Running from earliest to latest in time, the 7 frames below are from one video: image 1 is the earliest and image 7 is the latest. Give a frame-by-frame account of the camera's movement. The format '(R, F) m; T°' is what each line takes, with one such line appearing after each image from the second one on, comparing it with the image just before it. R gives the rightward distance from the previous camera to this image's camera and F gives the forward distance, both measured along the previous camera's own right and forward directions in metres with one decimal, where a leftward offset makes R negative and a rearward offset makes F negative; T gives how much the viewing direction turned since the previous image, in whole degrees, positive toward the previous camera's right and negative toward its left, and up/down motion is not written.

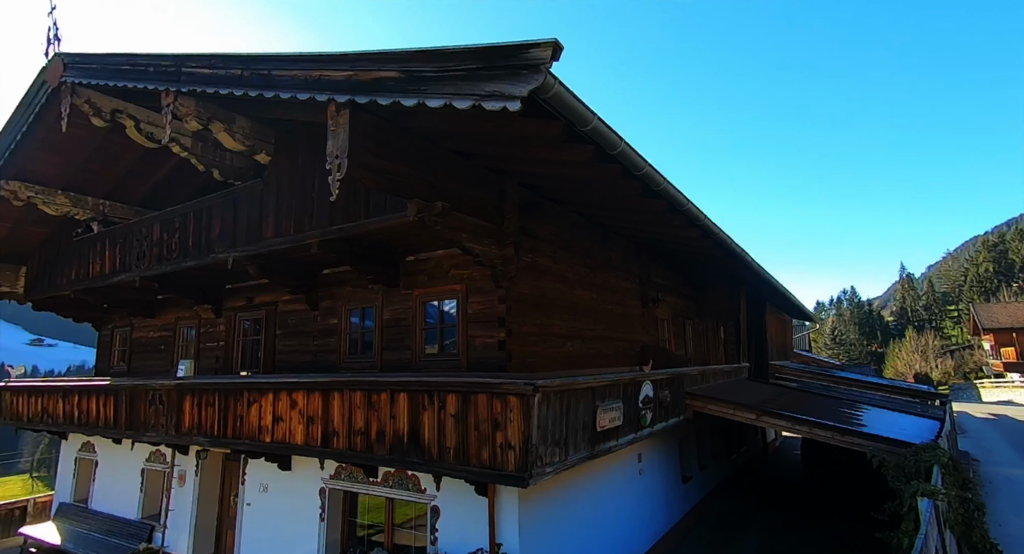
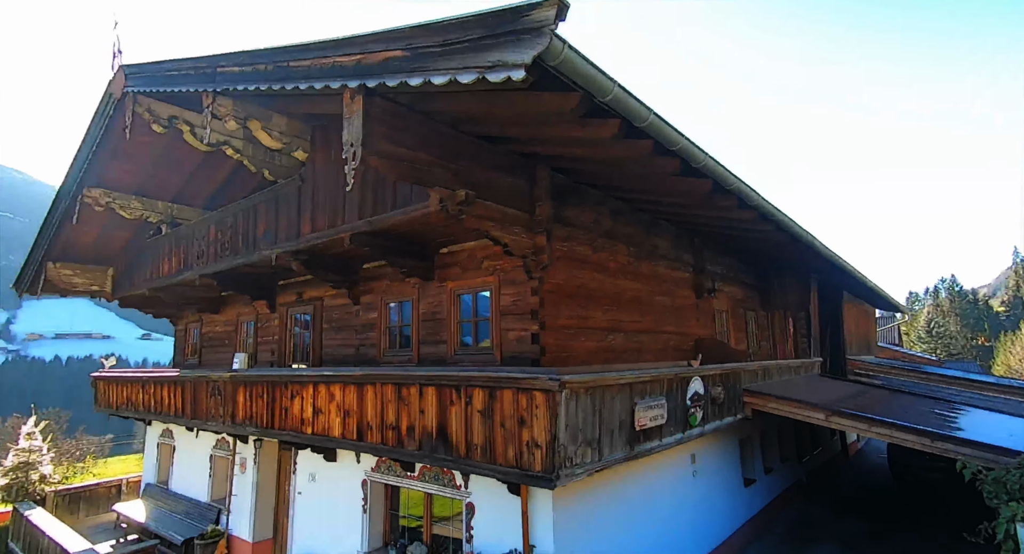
(+0.4, +0.3) m; -7°
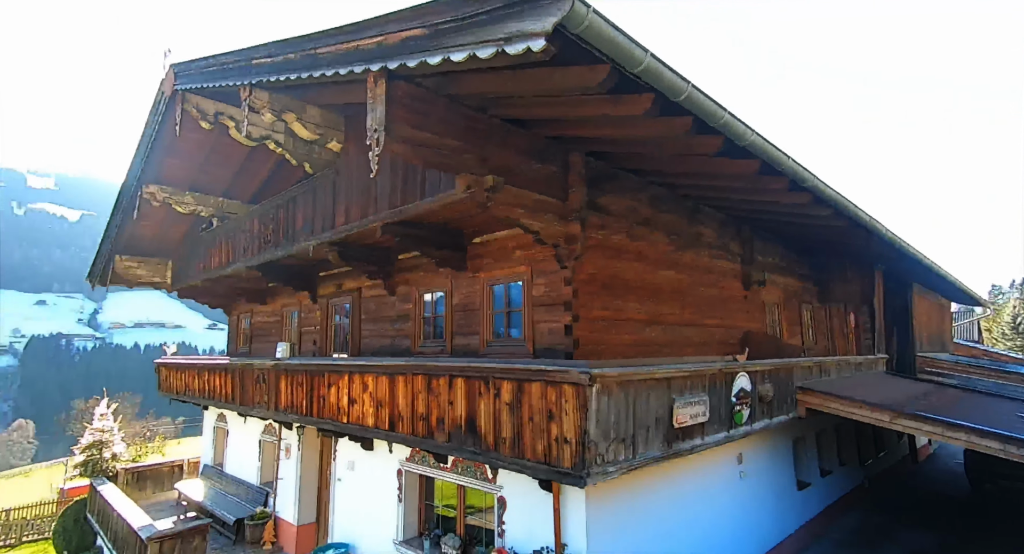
(+0.2, +0.2) m; -5°
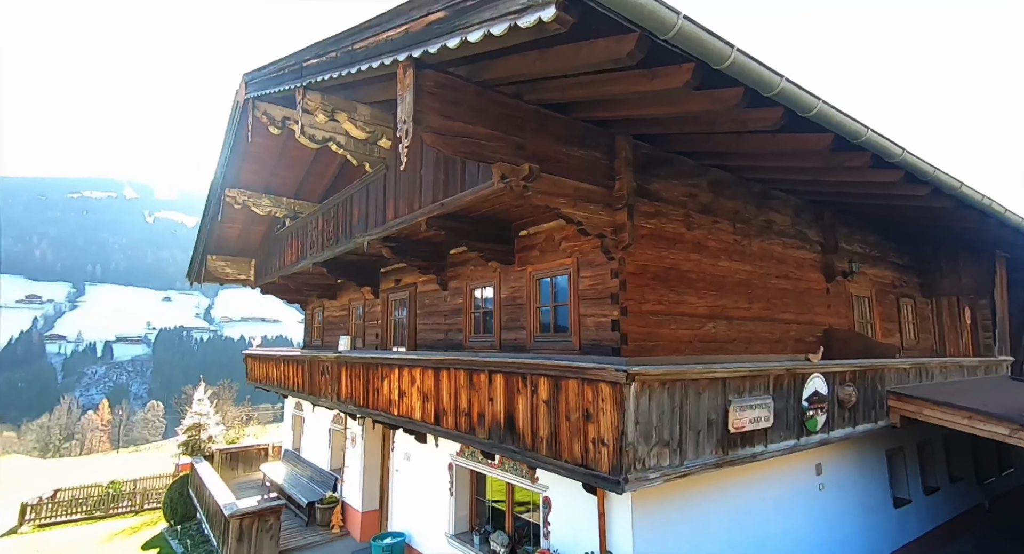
(+0.4, +0.3) m; -8°
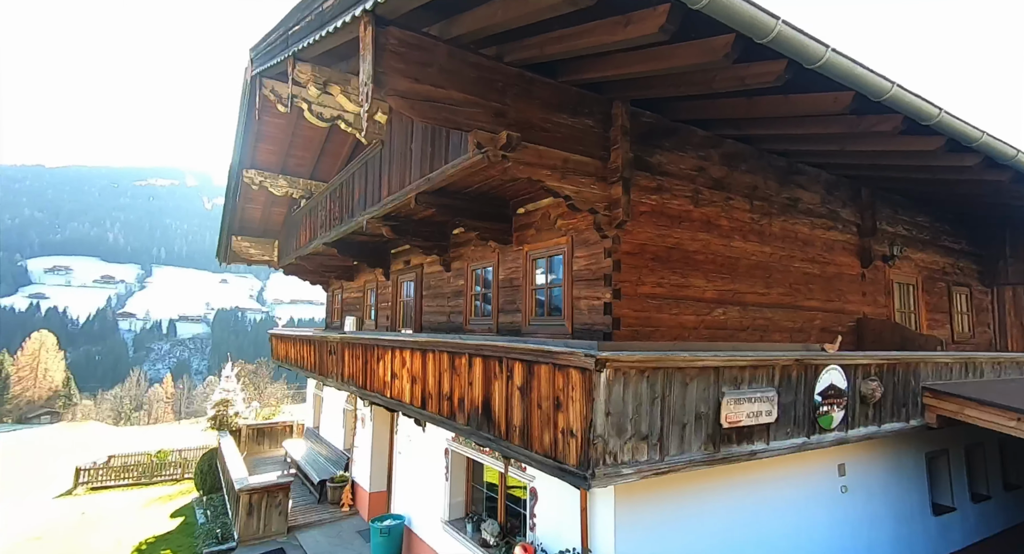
(+0.5, +0.4) m; -4°
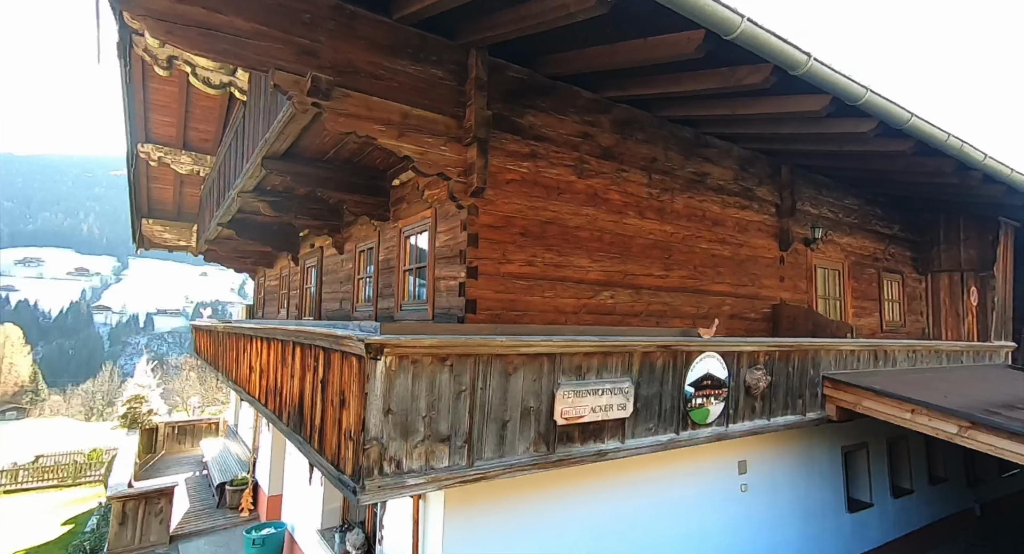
(+1.1, +0.6) m; +2°
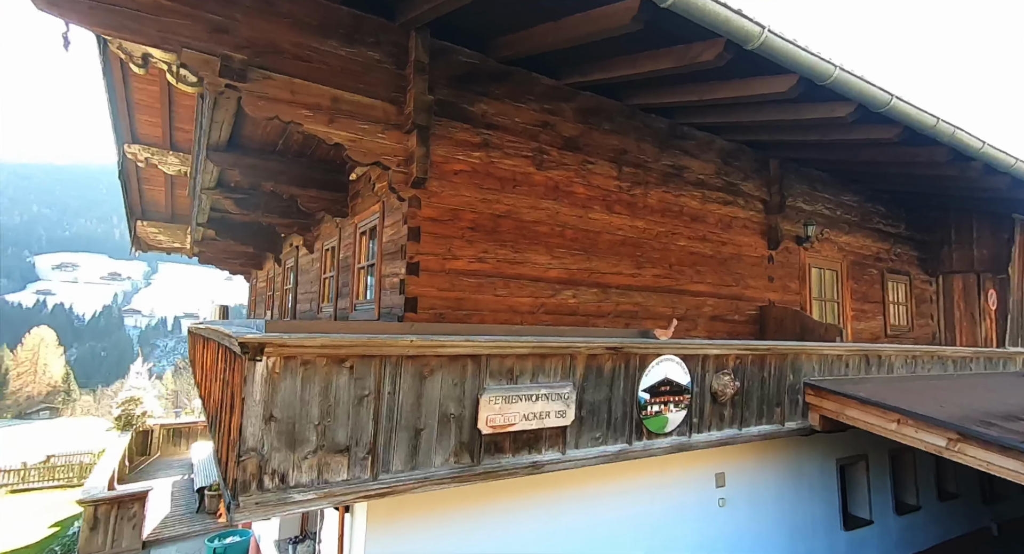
(+0.6, +0.3) m; -2°
